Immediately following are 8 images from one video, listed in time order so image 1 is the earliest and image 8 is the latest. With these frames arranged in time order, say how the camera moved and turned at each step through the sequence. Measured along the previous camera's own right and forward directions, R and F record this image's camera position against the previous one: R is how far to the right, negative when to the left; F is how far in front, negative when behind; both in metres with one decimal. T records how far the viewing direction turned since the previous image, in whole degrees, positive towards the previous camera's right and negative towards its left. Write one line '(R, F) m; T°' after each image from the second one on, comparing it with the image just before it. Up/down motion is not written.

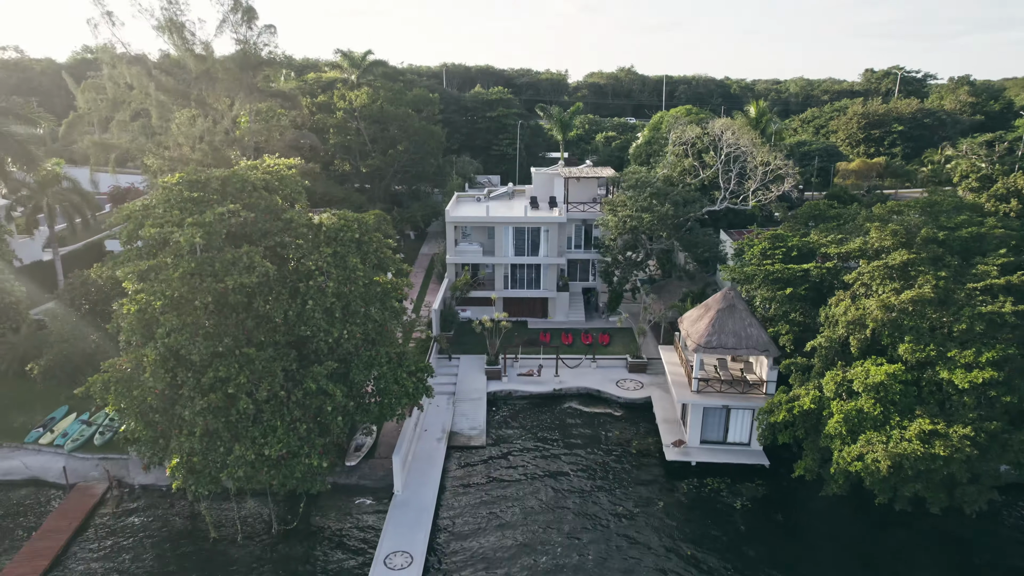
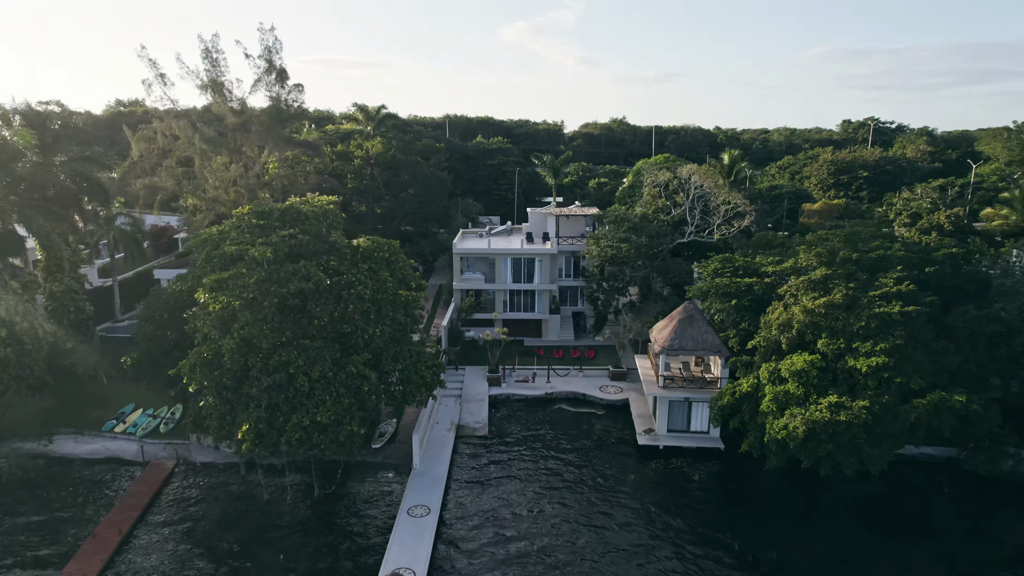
(0.0, -4.6) m; 0°
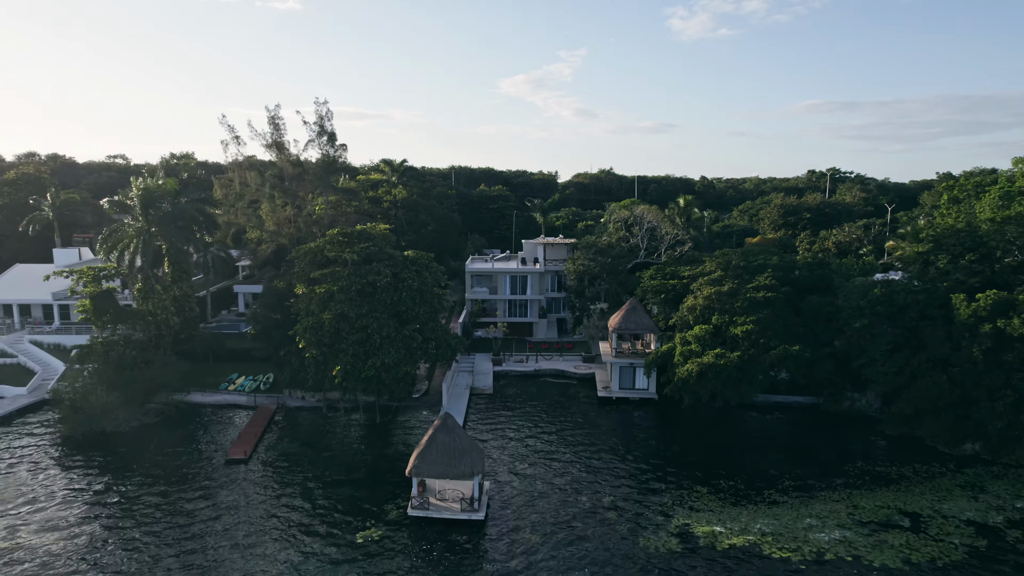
(0.0, -11.3) m; 0°
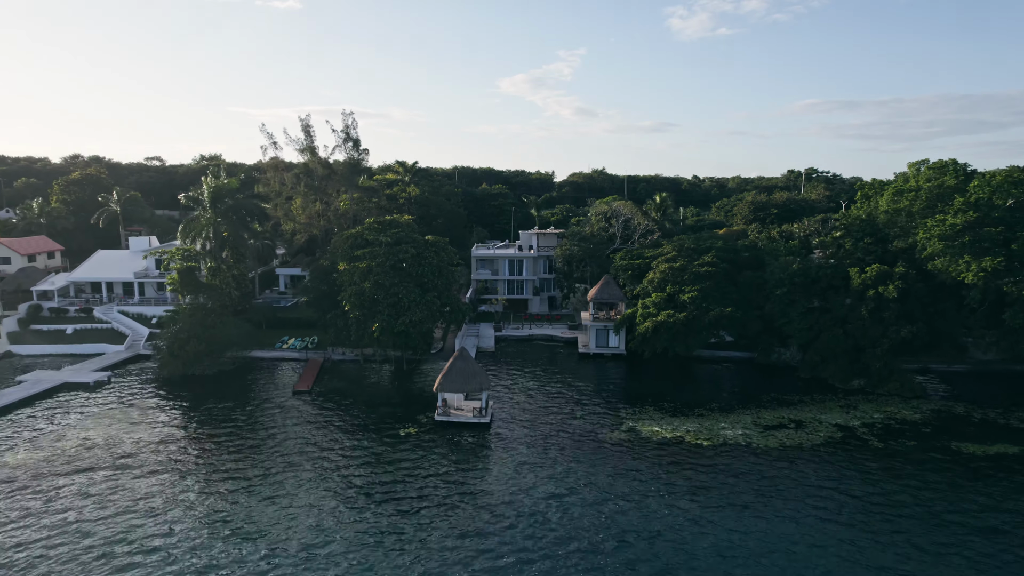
(+0.1, -9.1) m; 0°
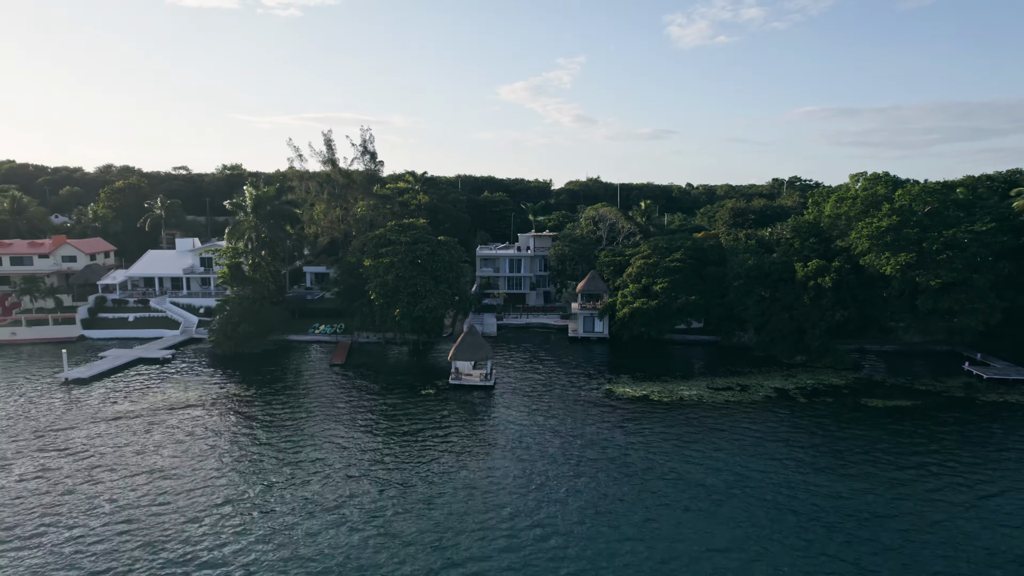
(0.0, -7.6) m; 0°
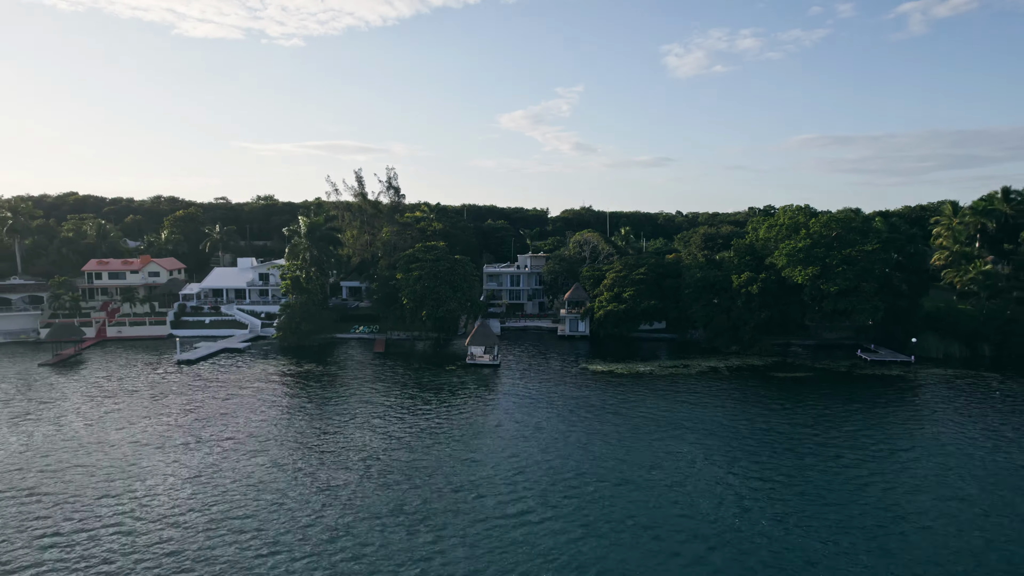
(-0.1, -13.6) m; 0°
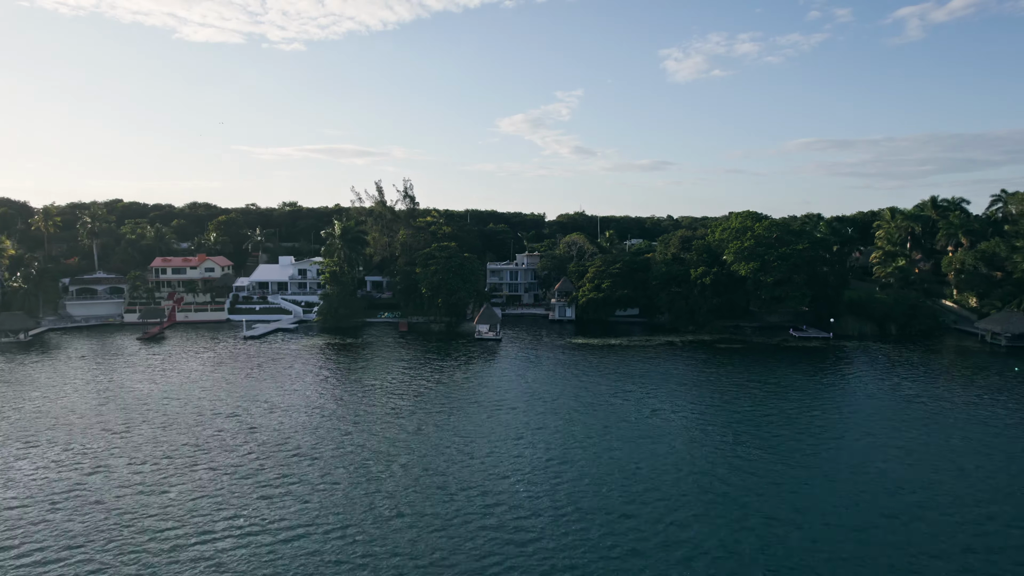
(+0.1, -13.6) m; 0°
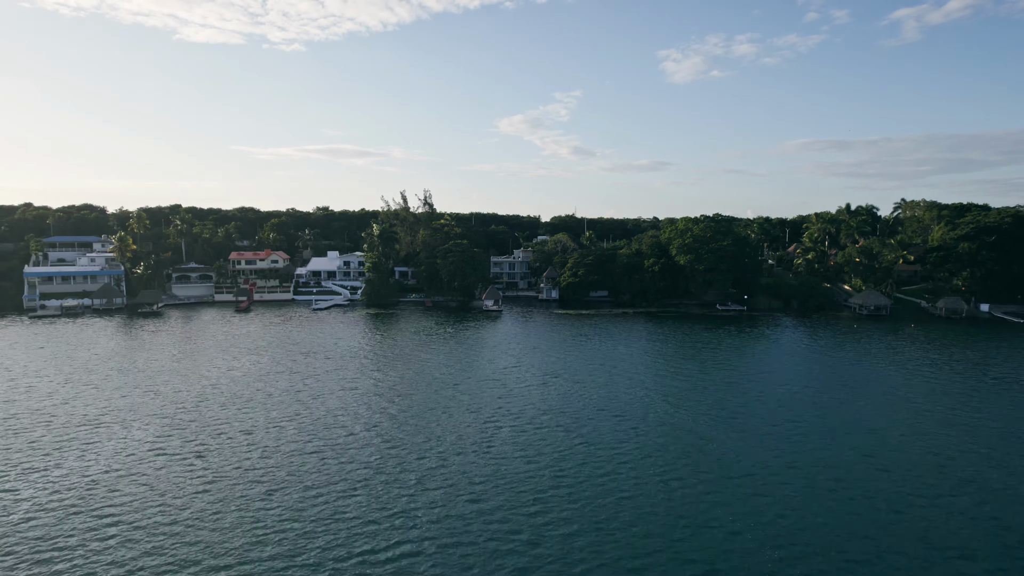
(+0.1, -23.9) m; 0°
